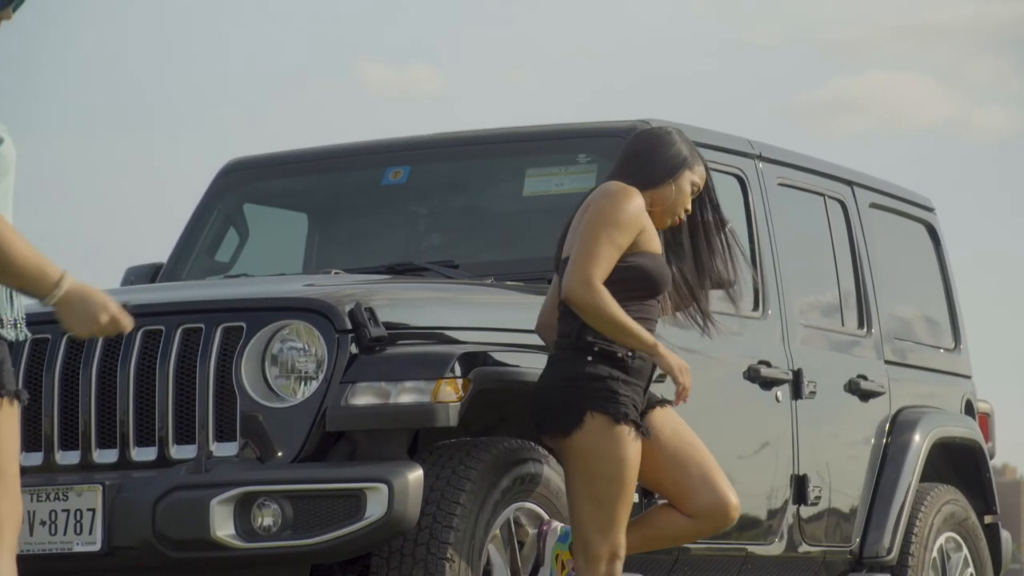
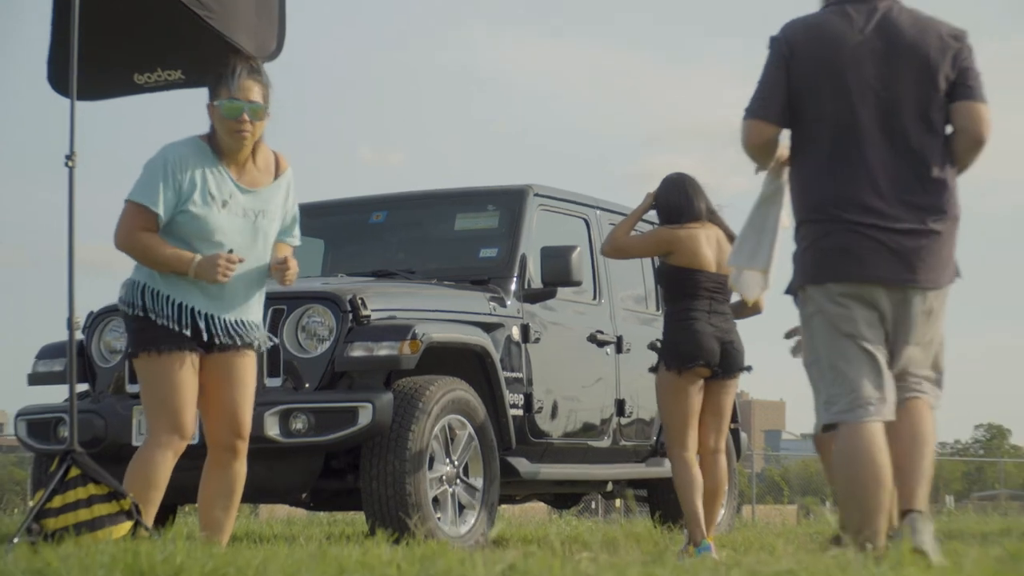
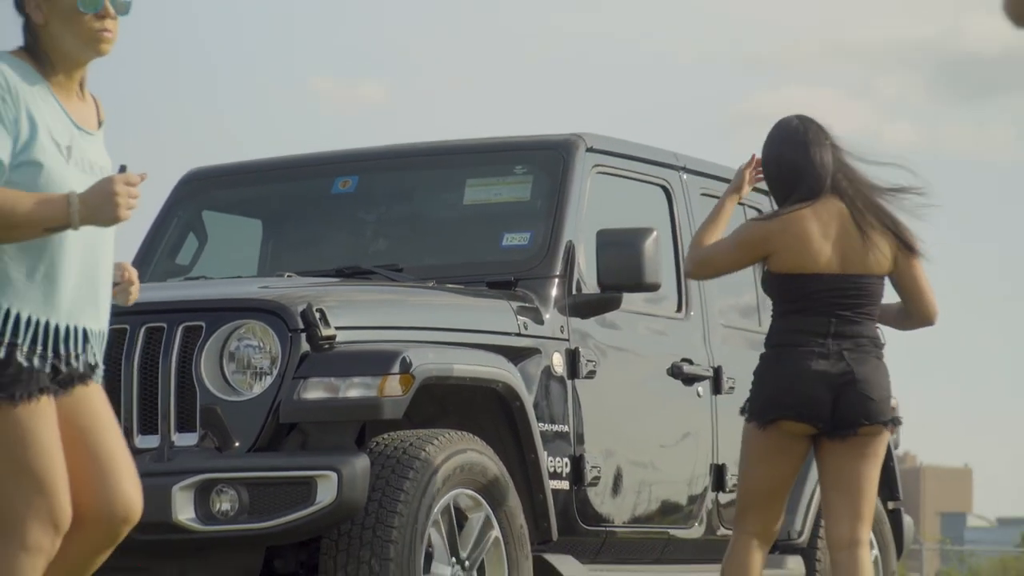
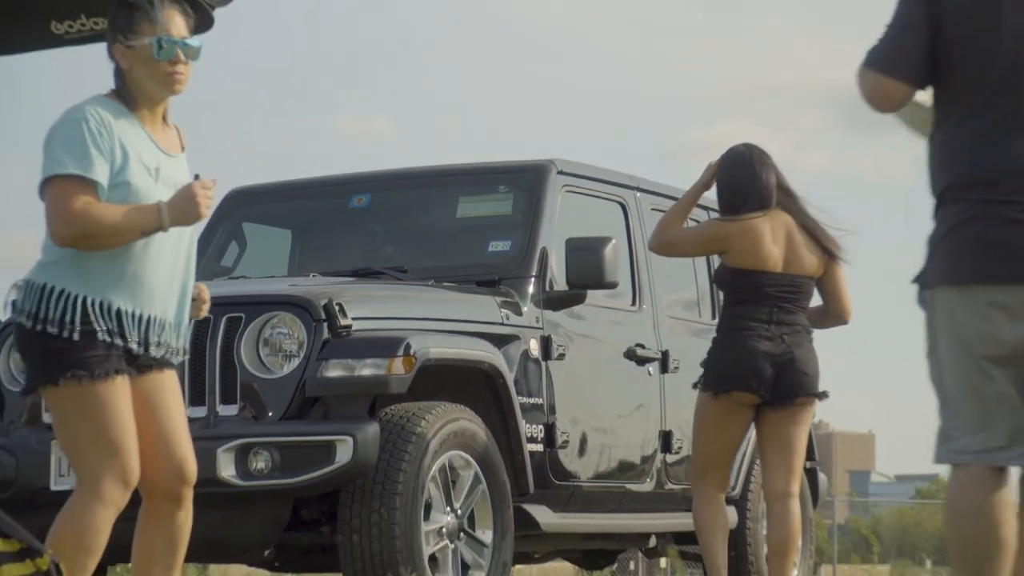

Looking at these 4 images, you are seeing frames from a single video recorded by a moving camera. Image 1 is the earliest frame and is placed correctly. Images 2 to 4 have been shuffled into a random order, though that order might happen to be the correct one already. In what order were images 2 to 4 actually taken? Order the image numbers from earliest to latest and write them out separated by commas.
3, 4, 2
